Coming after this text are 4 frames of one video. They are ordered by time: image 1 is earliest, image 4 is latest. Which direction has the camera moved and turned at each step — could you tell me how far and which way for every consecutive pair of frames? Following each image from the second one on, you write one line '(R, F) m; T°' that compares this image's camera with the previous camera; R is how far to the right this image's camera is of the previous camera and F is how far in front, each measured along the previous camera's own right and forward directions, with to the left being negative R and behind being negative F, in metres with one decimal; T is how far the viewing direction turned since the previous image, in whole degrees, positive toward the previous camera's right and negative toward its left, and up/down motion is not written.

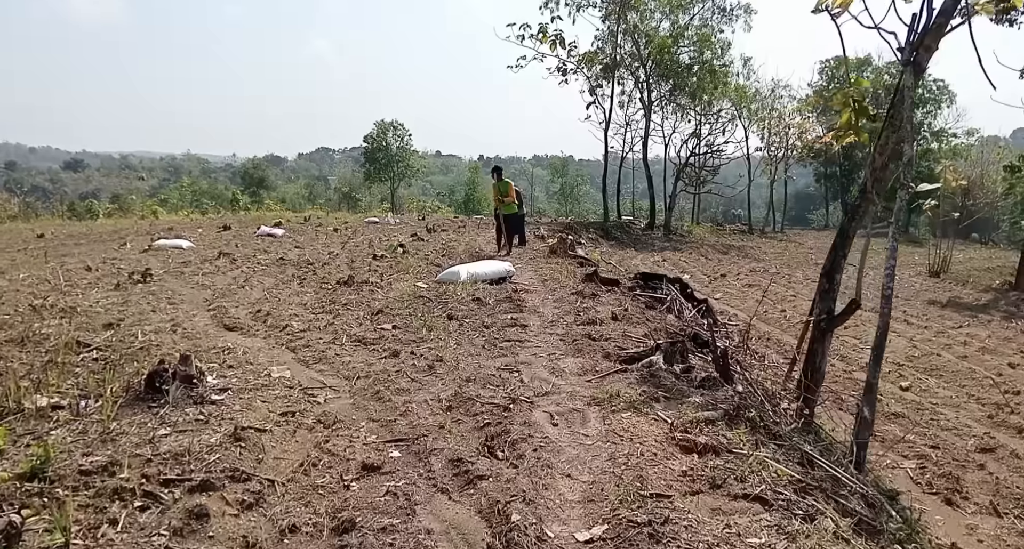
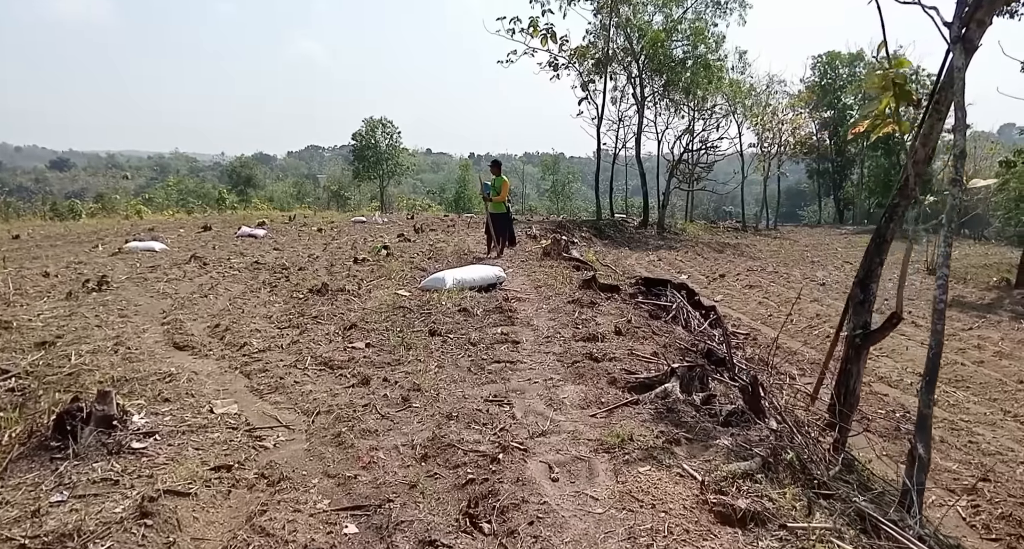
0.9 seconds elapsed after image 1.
(0.0, +0.7) m; +1°
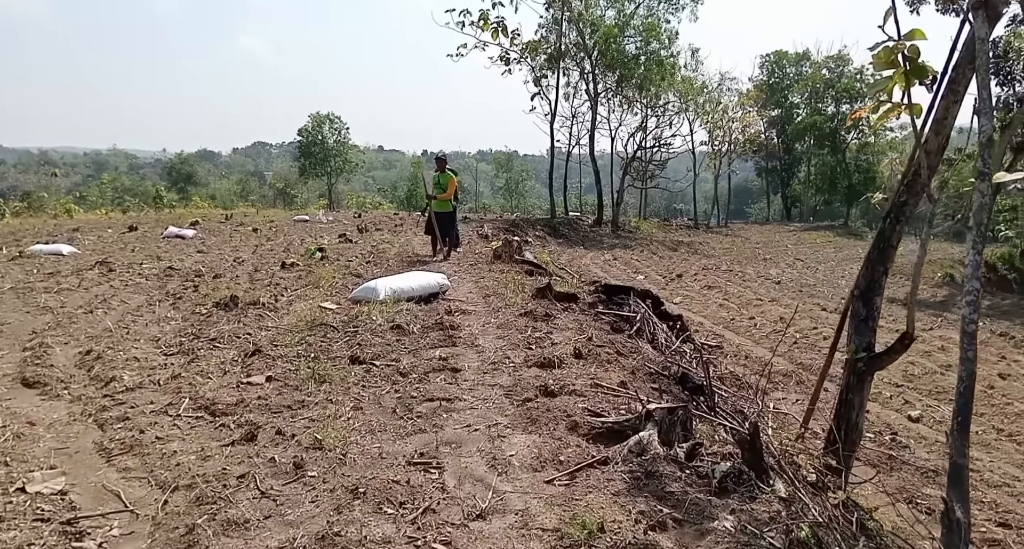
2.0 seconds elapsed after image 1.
(+0.1, +0.9) m; +4°
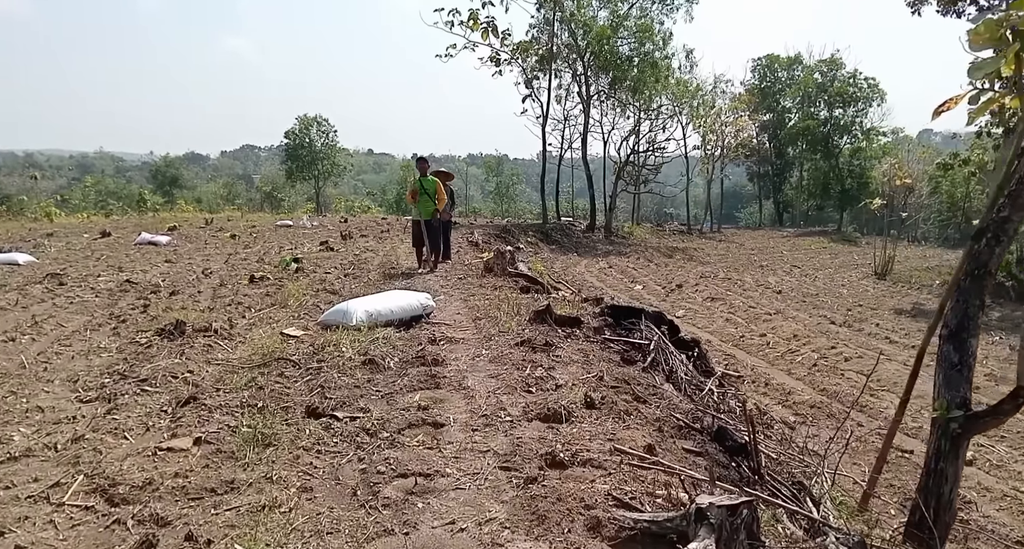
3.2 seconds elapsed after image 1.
(0.0, +0.8) m; +1°
